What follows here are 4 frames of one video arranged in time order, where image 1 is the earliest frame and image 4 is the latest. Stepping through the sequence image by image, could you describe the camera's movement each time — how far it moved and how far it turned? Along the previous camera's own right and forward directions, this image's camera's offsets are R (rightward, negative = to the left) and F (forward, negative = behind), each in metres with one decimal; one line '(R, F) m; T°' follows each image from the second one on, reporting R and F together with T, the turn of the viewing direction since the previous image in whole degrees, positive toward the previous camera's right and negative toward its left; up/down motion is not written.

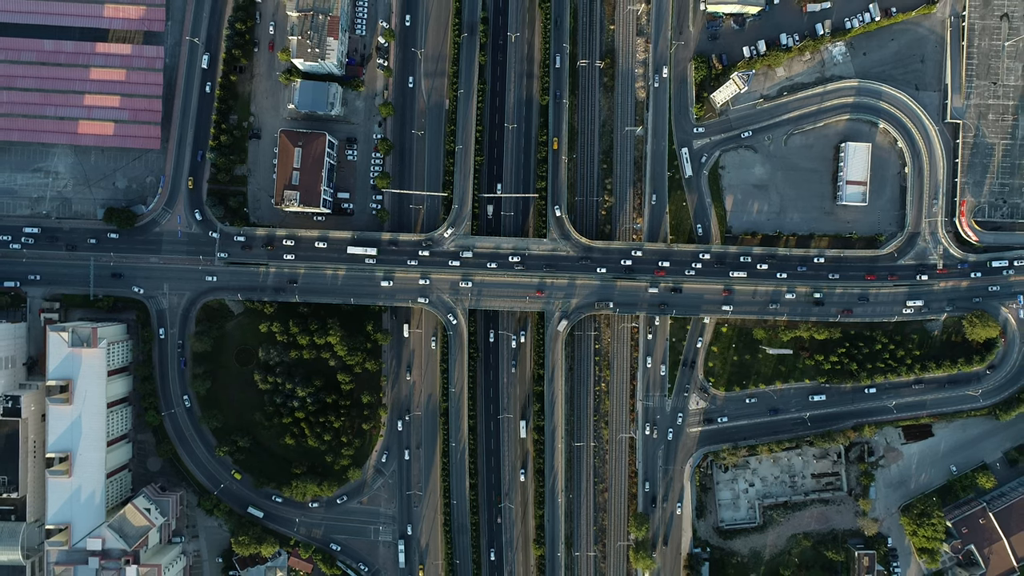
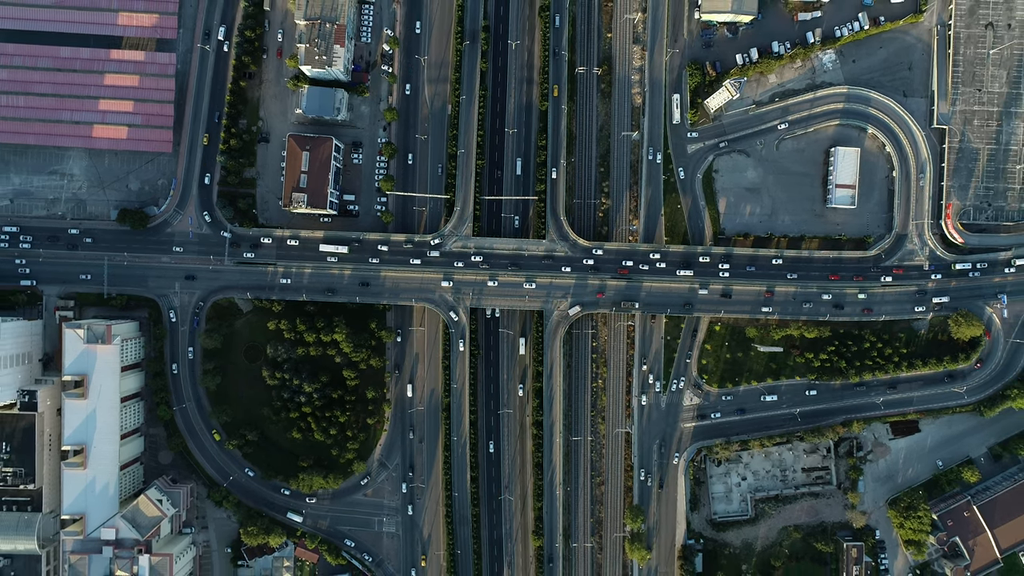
(+0.1, -2.2) m; 0°
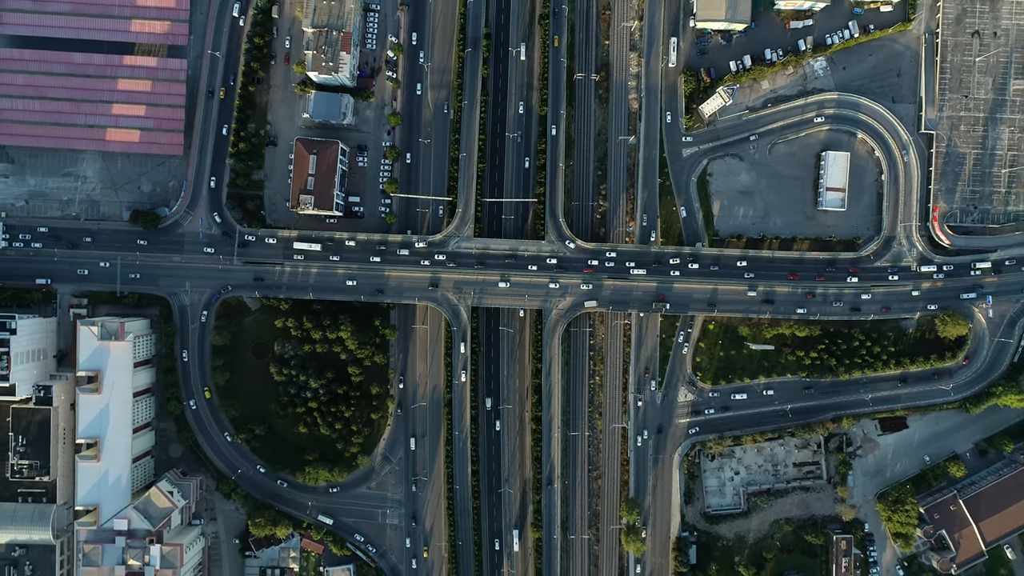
(0.0, -2.2) m; 0°
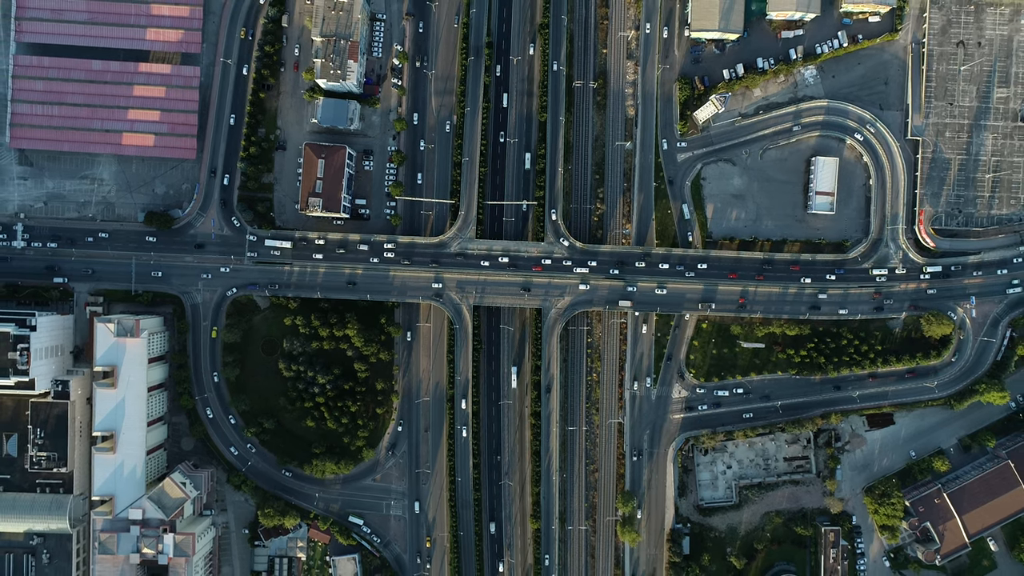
(0.0, -2.7) m; 0°
